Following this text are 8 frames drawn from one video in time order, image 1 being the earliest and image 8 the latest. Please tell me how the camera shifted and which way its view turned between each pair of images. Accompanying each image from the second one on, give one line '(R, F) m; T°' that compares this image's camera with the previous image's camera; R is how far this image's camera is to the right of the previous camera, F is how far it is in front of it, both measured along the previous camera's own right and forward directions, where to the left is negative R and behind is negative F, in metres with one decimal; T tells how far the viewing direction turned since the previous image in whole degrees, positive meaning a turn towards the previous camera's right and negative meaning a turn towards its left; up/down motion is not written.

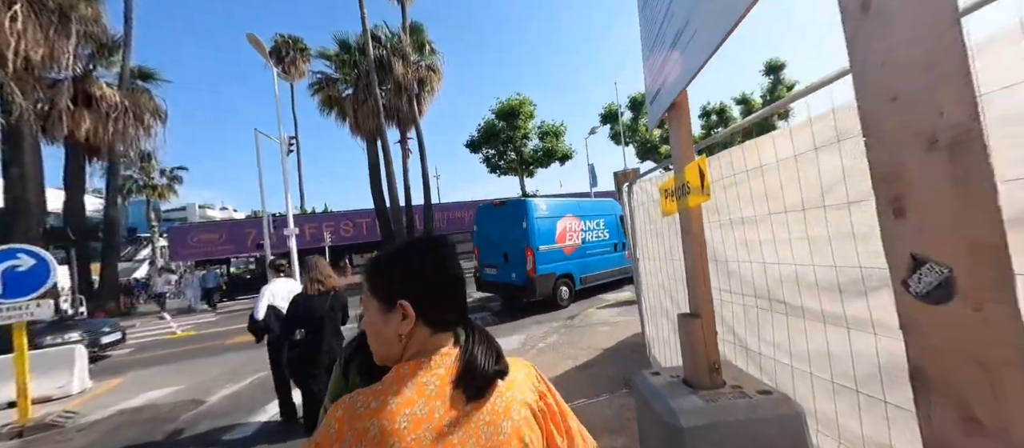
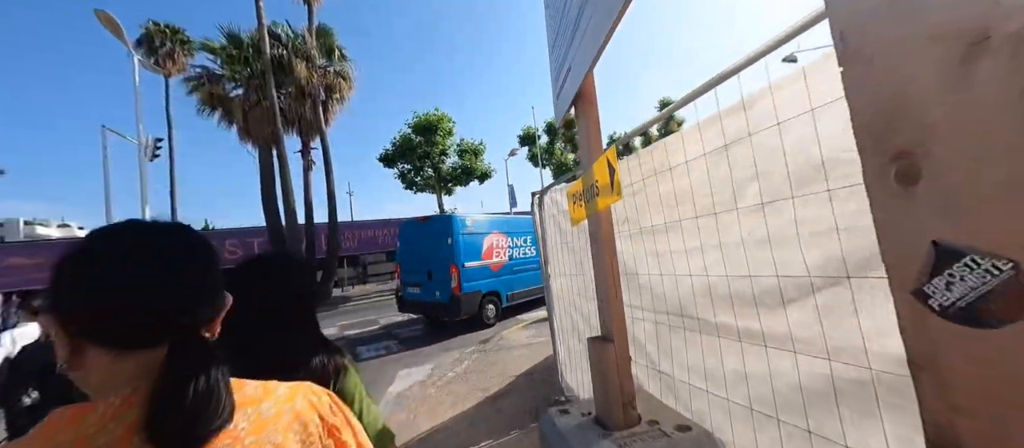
(+0.1, +0.3) m; +12°
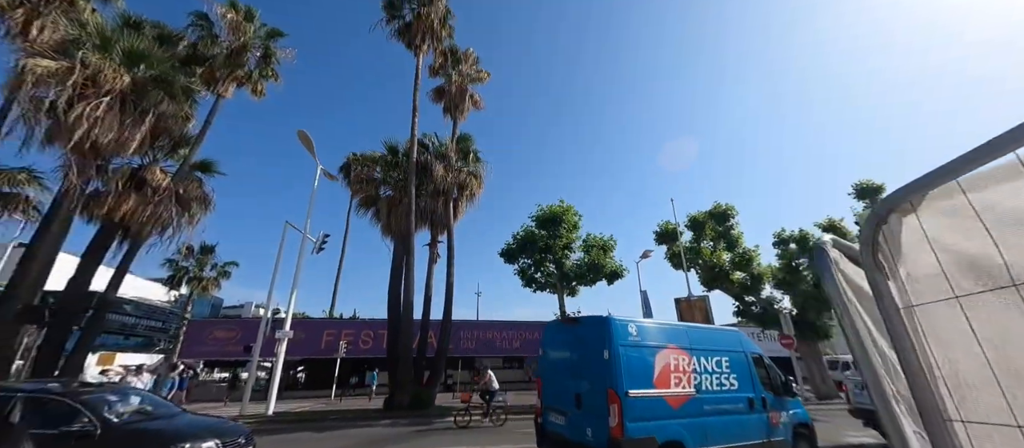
(-0.3, +1.7) m; -19°
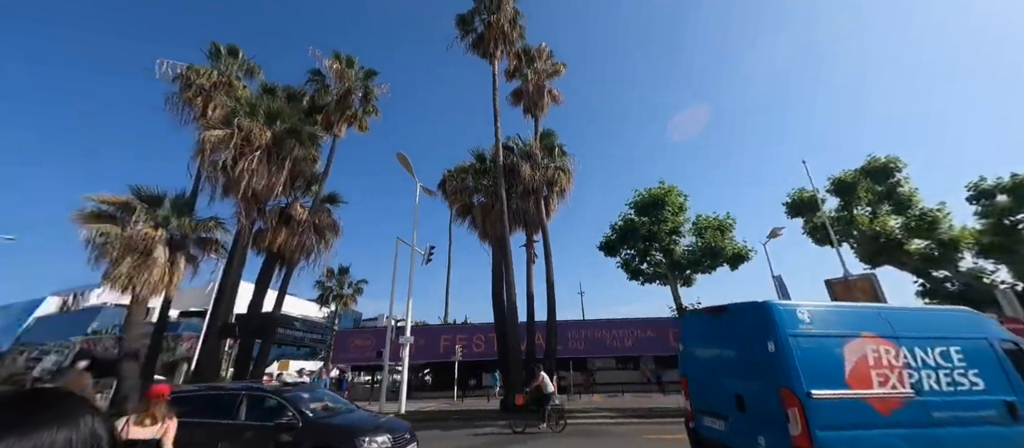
(+0.1, +0.6) m; -15°
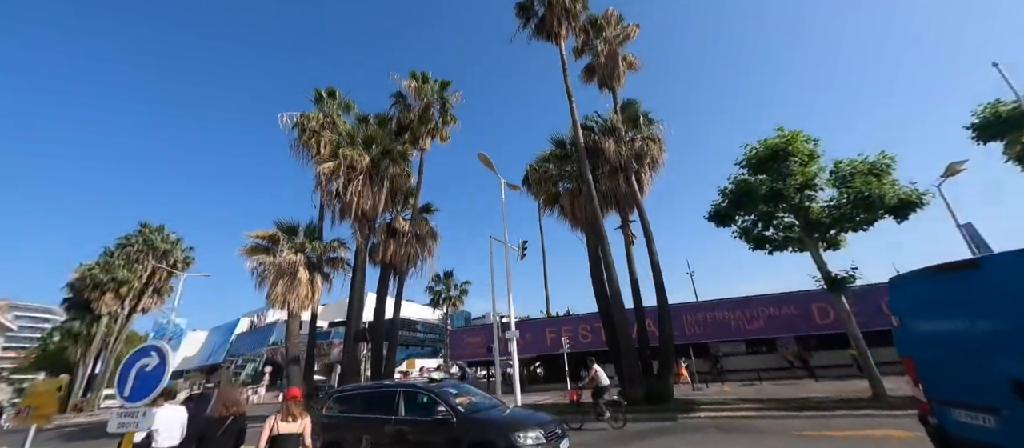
(0.0, +0.6) m; -14°
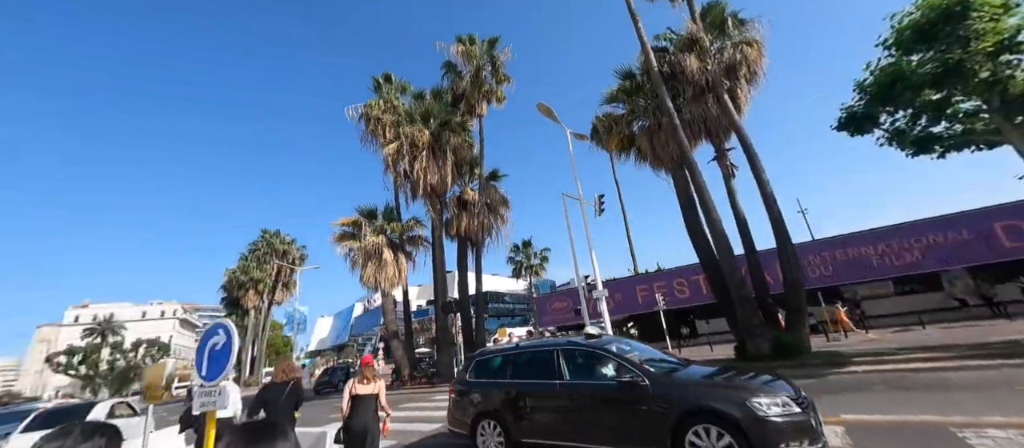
(-0.1, +1.1) m; -11°
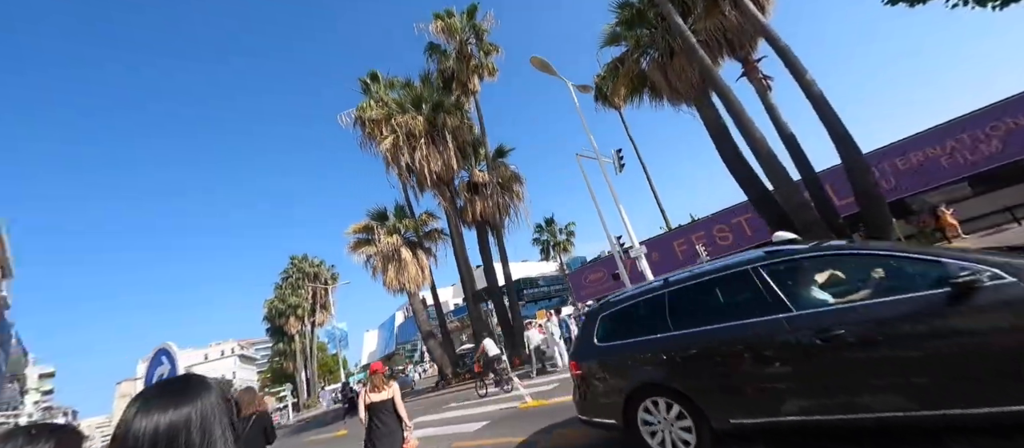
(0.0, +1.1) m; -3°
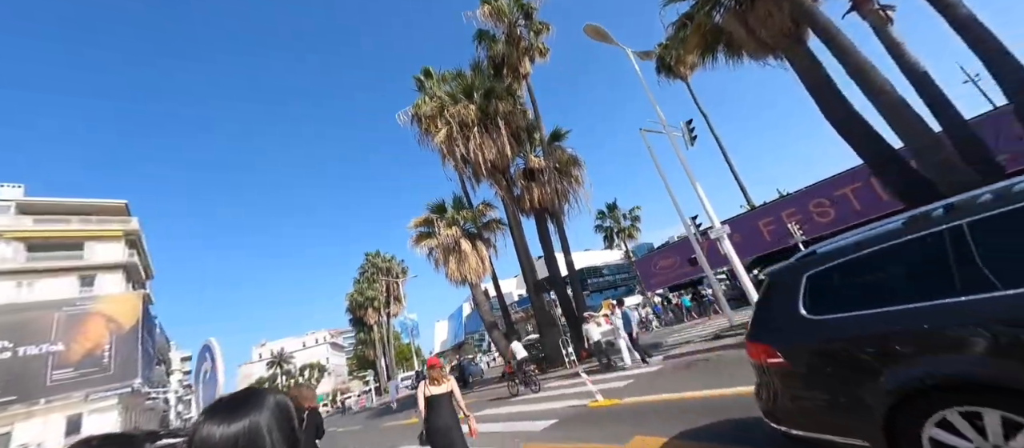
(0.0, +0.7) m; -9°
